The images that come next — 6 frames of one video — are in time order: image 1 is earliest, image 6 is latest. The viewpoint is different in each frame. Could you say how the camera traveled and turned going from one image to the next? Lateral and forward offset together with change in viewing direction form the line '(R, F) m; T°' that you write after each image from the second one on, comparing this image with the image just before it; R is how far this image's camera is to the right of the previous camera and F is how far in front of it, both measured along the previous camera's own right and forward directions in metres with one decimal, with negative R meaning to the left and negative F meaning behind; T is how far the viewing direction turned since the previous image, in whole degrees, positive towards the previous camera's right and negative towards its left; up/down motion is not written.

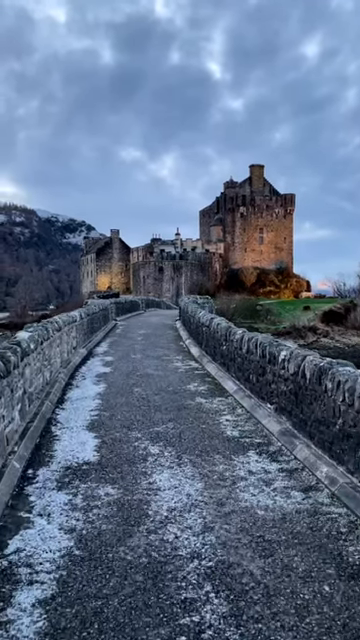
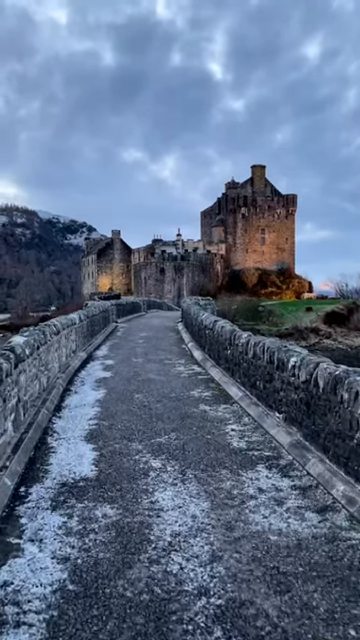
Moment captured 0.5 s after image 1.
(0.0, +0.3) m; 0°
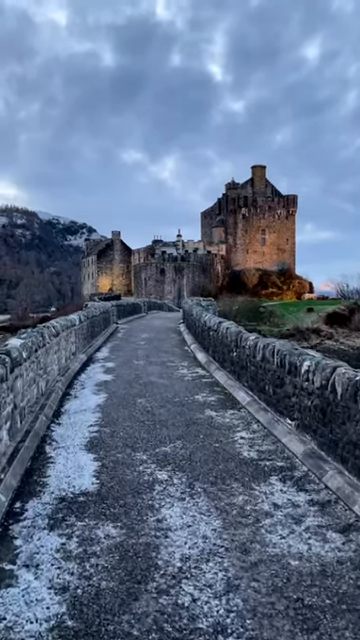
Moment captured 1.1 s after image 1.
(-0.1, +0.3) m; 0°
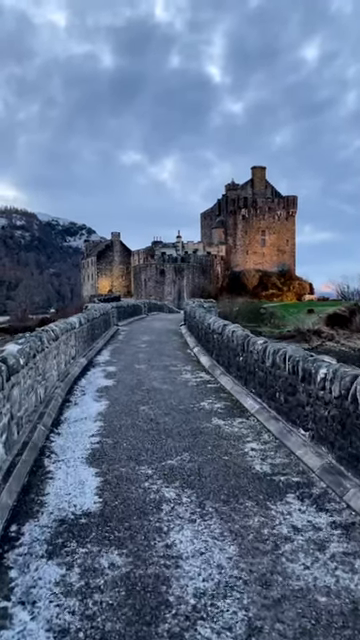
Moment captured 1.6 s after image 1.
(-0.1, +0.3) m; 0°
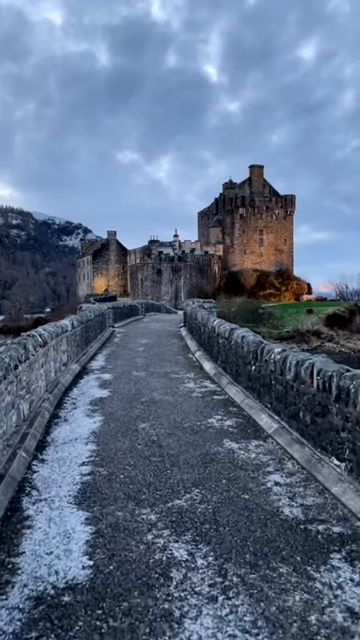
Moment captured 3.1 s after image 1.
(-0.1, +0.8) m; 0°
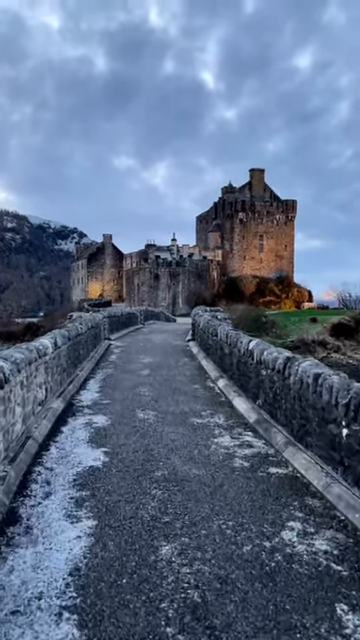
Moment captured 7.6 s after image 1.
(-0.4, +2.6) m; +1°
